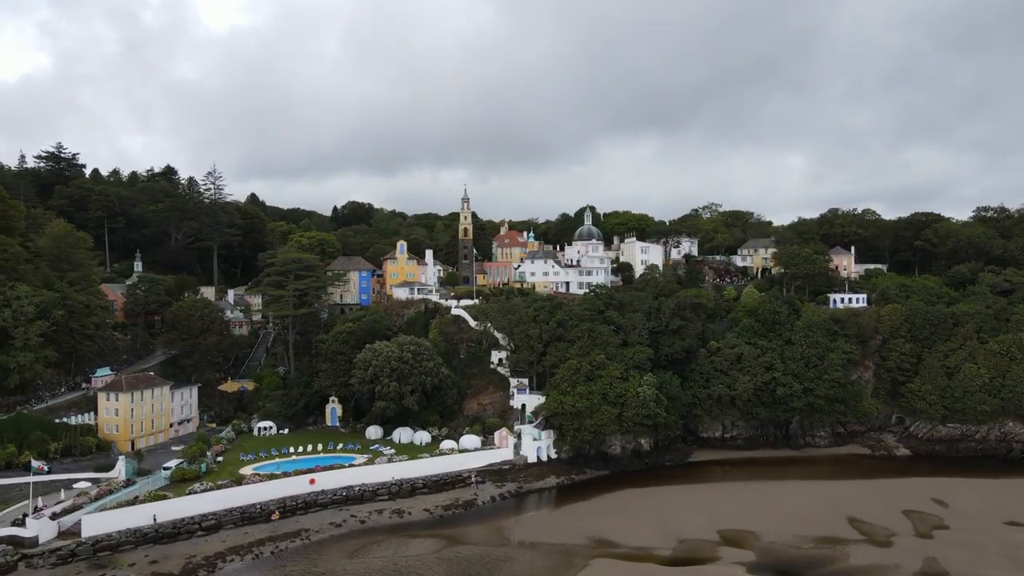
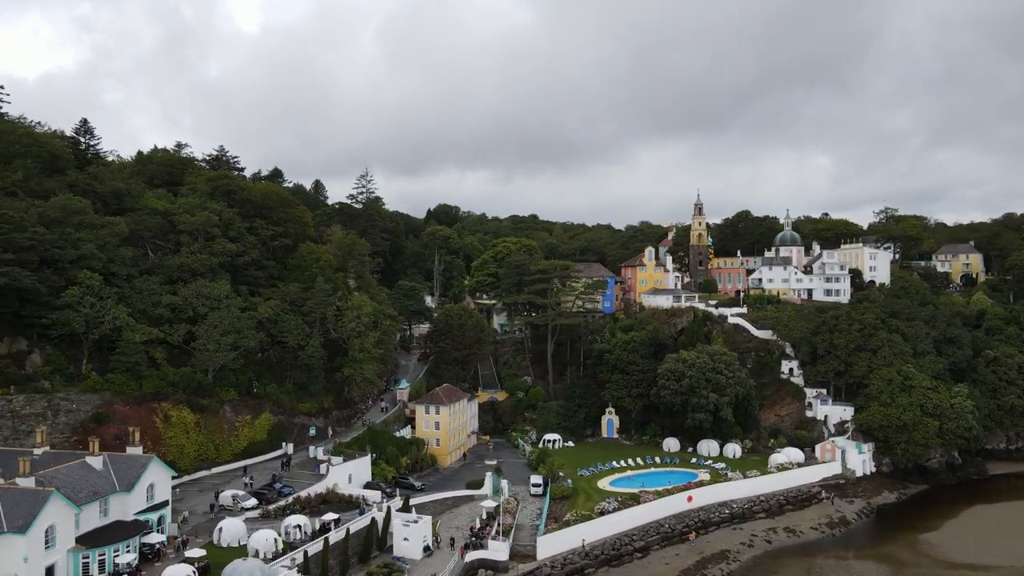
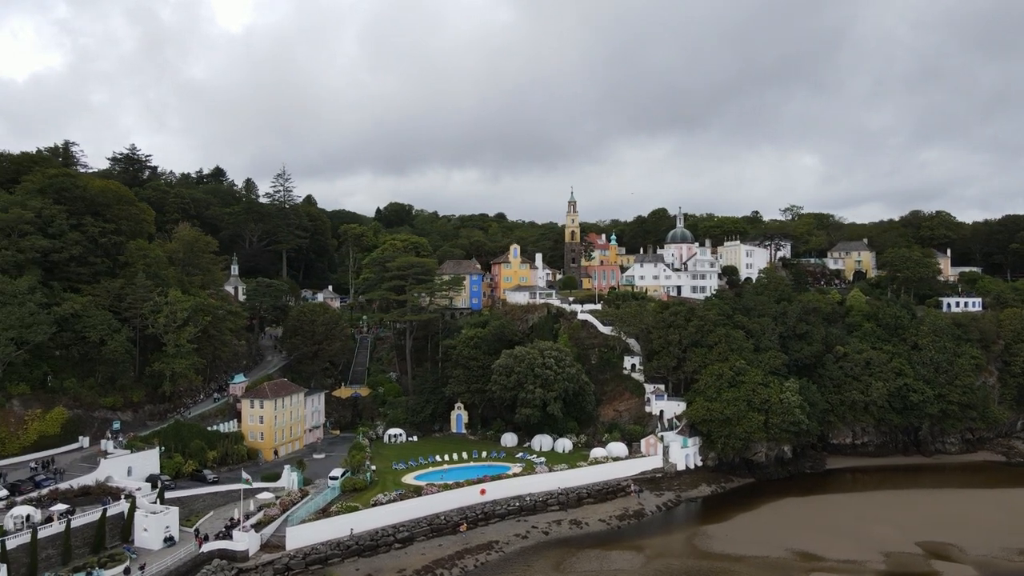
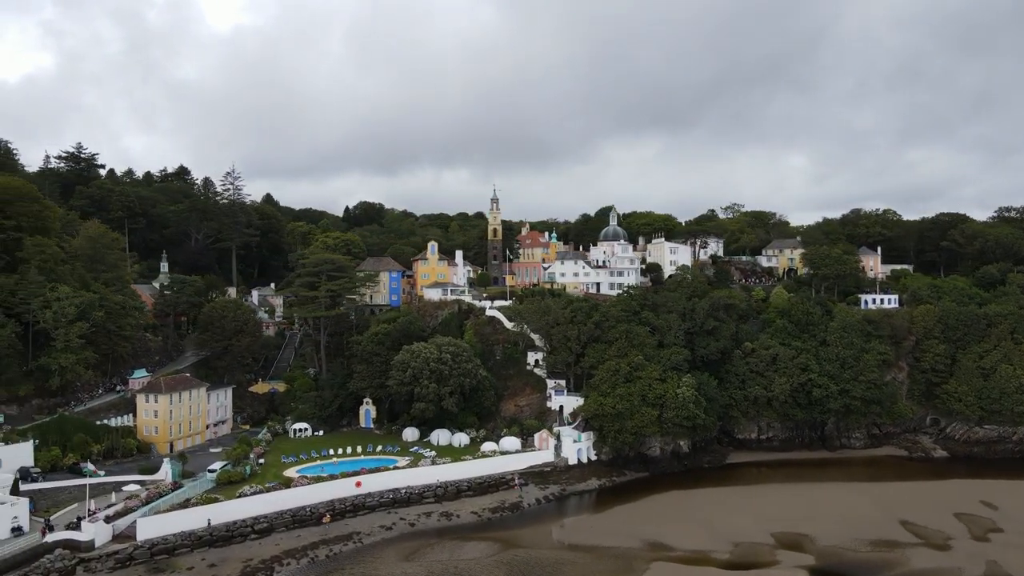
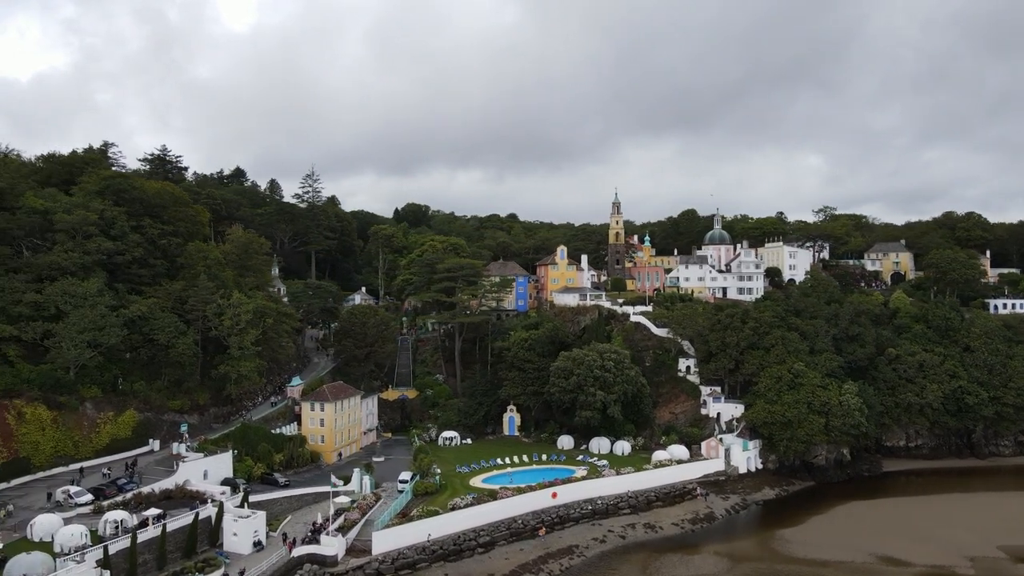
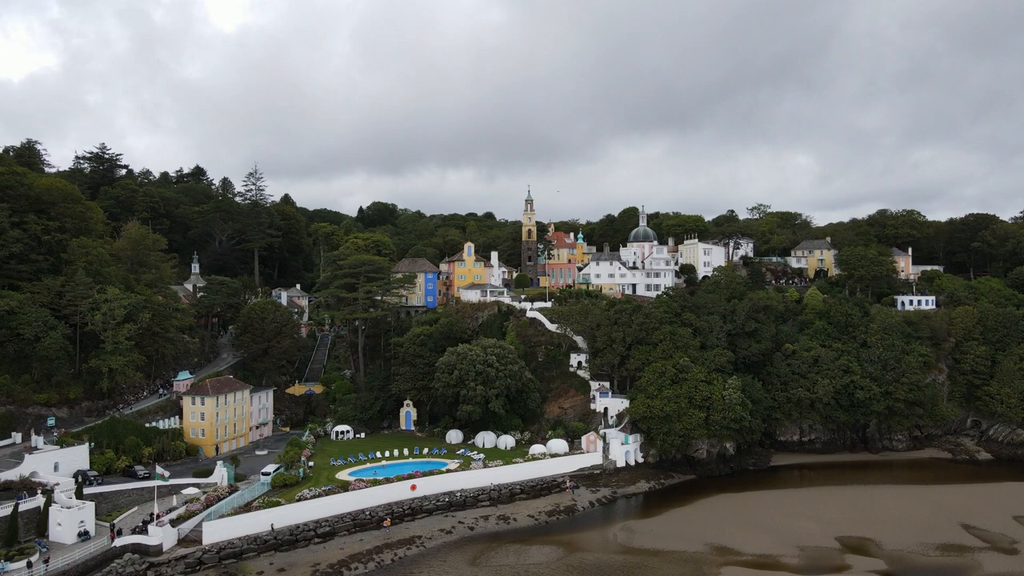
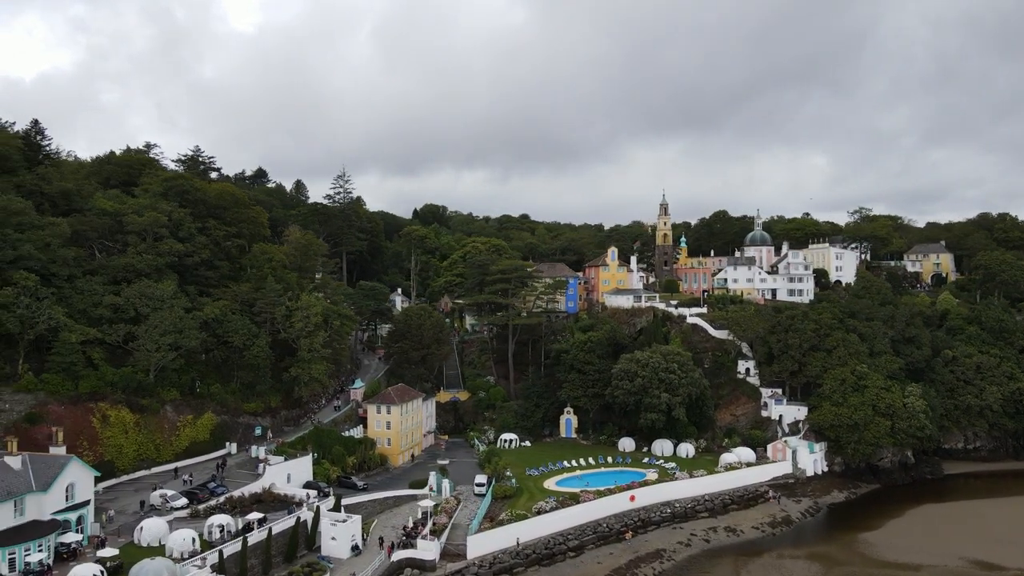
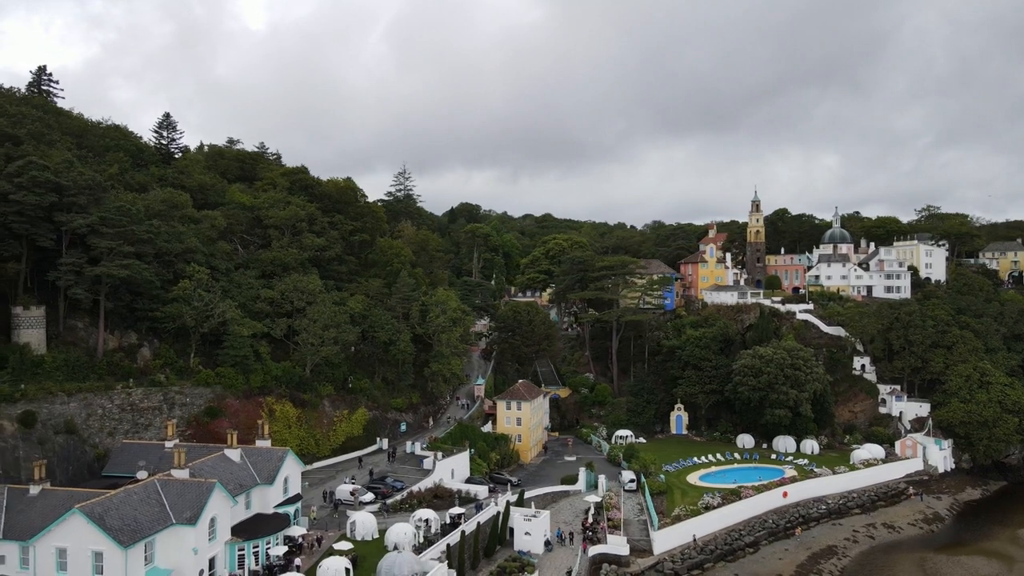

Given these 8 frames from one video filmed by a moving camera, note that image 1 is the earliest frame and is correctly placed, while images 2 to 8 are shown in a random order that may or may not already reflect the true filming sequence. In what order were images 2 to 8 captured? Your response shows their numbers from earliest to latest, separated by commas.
4, 6, 3, 5, 7, 2, 8
